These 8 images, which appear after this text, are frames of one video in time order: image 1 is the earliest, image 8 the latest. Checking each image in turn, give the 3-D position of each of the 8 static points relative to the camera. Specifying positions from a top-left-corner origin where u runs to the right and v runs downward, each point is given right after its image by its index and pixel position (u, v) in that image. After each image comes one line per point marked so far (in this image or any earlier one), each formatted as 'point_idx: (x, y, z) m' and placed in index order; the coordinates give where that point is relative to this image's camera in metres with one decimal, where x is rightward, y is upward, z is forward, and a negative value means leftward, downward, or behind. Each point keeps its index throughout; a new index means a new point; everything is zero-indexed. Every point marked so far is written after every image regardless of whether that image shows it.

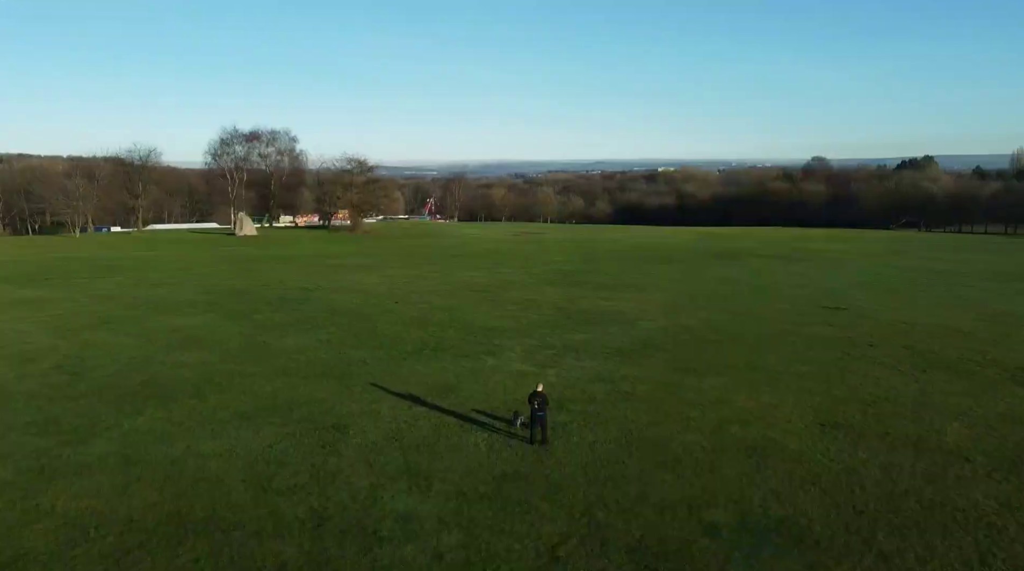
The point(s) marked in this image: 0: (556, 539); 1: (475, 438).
0: (+0.8, -4.4, +14.5) m
1: (-0.8, -3.5, +19.1) m
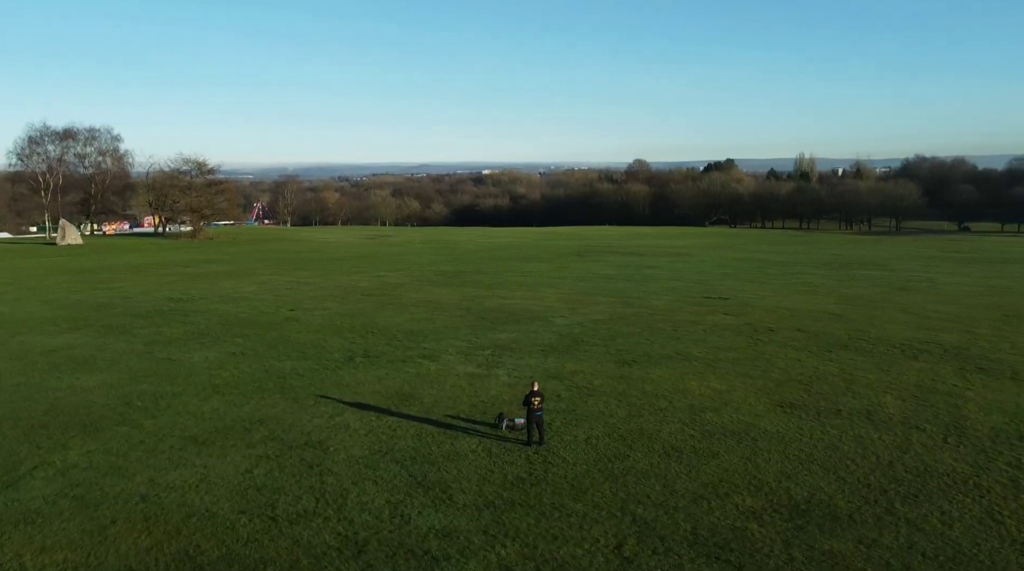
0: (+1.7, -4.3, +14.0) m
1: (-1.0, -3.5, +18.2) m
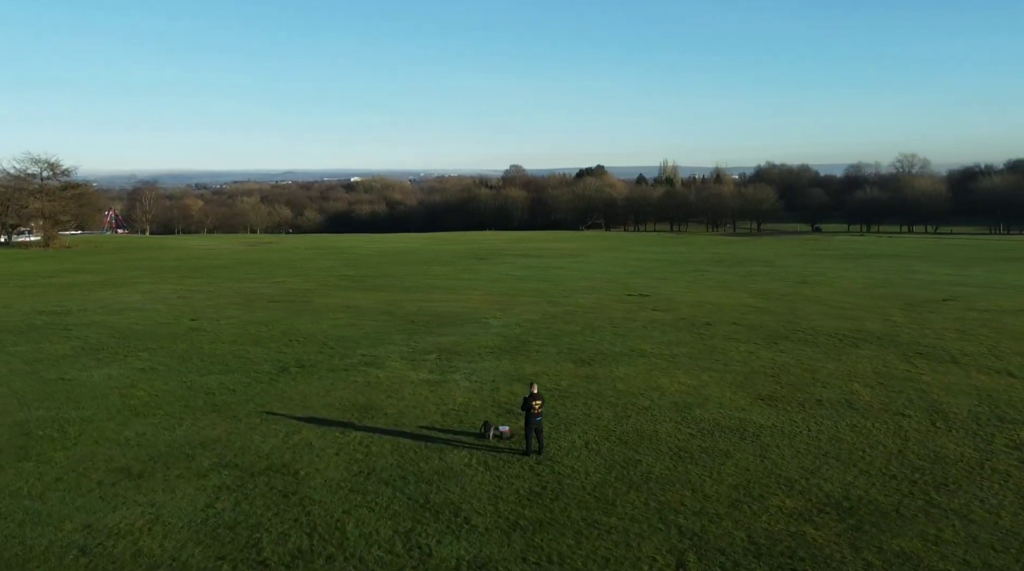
0: (+2.3, -4.0, +12.2) m
1: (-1.0, -3.3, +15.9) m
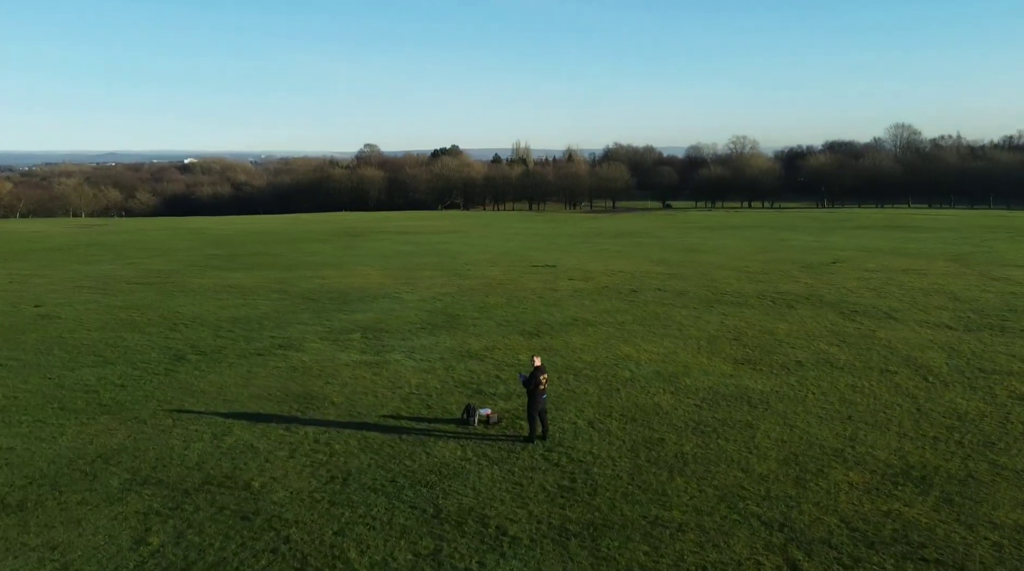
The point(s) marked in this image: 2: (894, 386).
0: (+3.0, -3.2, +9.7) m
1: (-1.0, -2.6, +12.7) m
2: (+8.0, -2.1, +17.4) m
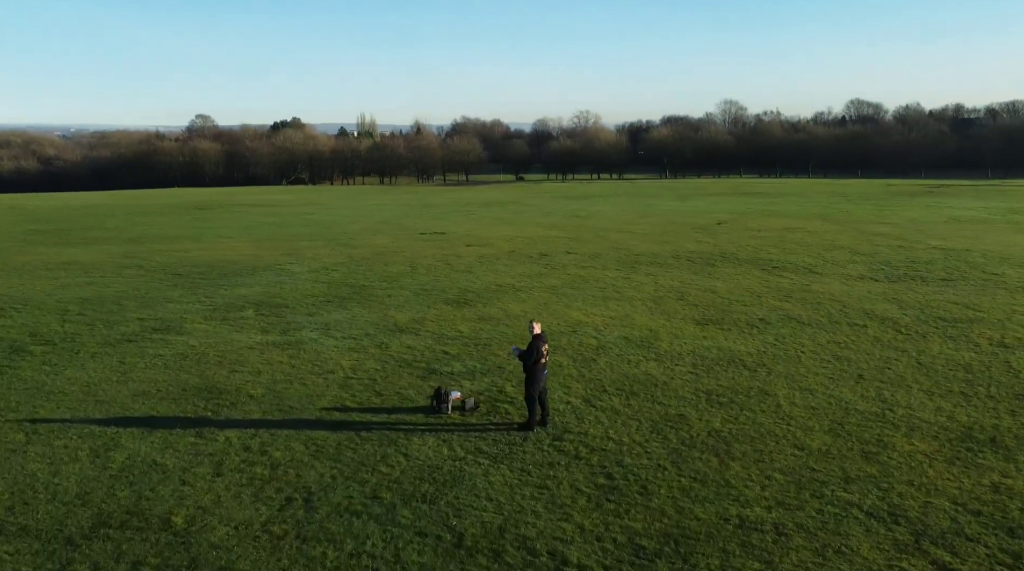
0: (+3.6, -2.4, +7.5) m
1: (-0.9, -1.9, +9.7) m
2: (+7.0, -1.0, +15.9) m
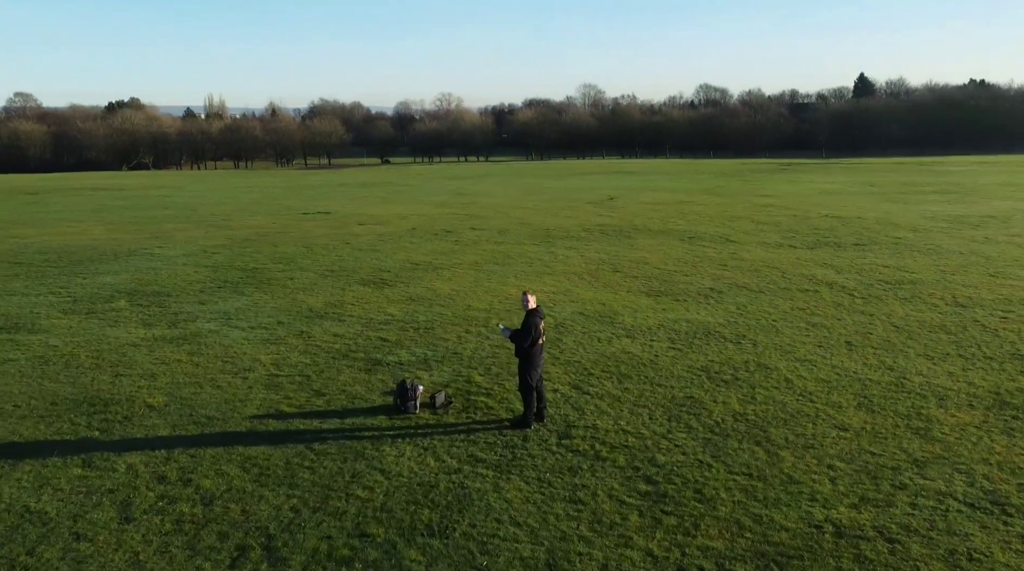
0: (+3.9, -2.0, +6.1) m
1: (-0.9, -1.6, +7.5) m
2: (+5.8, -0.3, +14.9) m
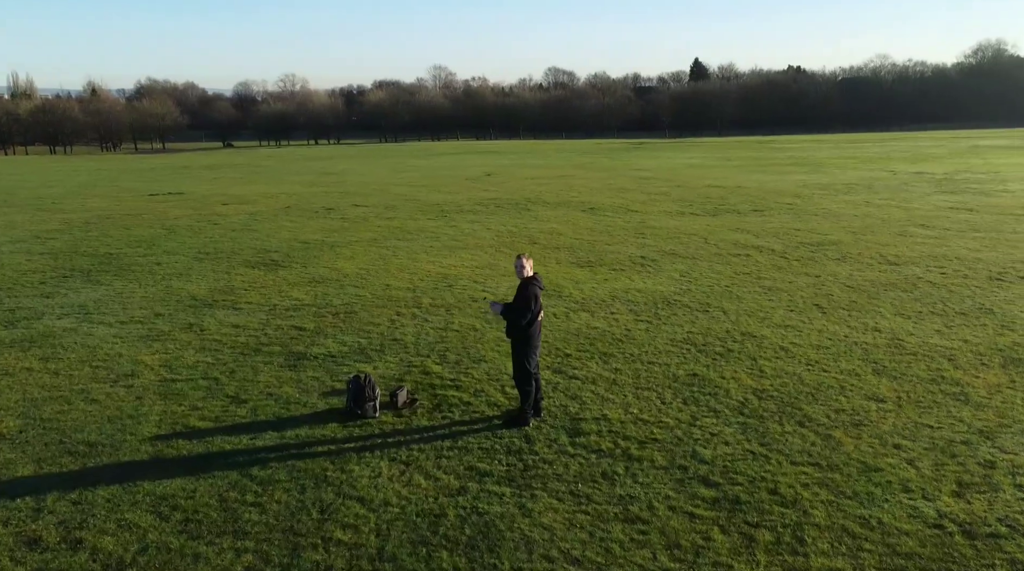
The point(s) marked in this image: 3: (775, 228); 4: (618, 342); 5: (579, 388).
0: (+4.2, -1.5, +5.1) m
1: (-0.8, -1.3, +5.5) m
2: (+4.5, +0.3, +14.1) m
3: (+6.0, +1.3, +19.0) m
4: (+1.2, -0.6, +9.1) m
5: (+0.6, -0.9, +7.5) m
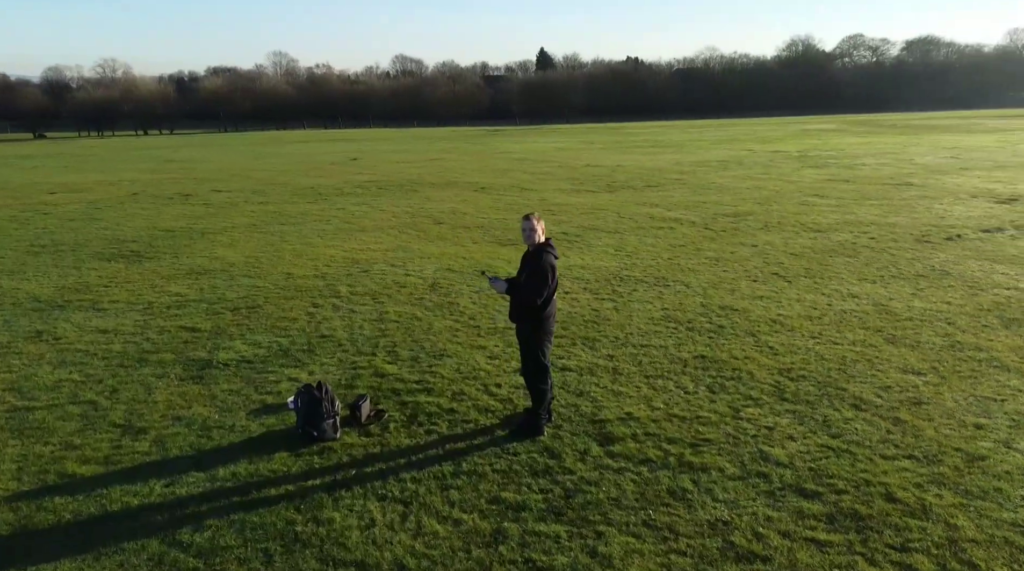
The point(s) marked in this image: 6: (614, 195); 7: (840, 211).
0: (+4.5, -1.1, +4.3) m
1: (-0.5, -1.2, +3.9) m
2: (+3.1, +0.7, +13.2) m
3: (+3.7, +1.8, +18.3) m
4: (+0.7, -0.4, +7.7) m
5: (+0.5, -0.7, +6.1) m
6: (+2.4, +2.1, +19.6) m
7: (+6.7, +1.5, +16.9) m
